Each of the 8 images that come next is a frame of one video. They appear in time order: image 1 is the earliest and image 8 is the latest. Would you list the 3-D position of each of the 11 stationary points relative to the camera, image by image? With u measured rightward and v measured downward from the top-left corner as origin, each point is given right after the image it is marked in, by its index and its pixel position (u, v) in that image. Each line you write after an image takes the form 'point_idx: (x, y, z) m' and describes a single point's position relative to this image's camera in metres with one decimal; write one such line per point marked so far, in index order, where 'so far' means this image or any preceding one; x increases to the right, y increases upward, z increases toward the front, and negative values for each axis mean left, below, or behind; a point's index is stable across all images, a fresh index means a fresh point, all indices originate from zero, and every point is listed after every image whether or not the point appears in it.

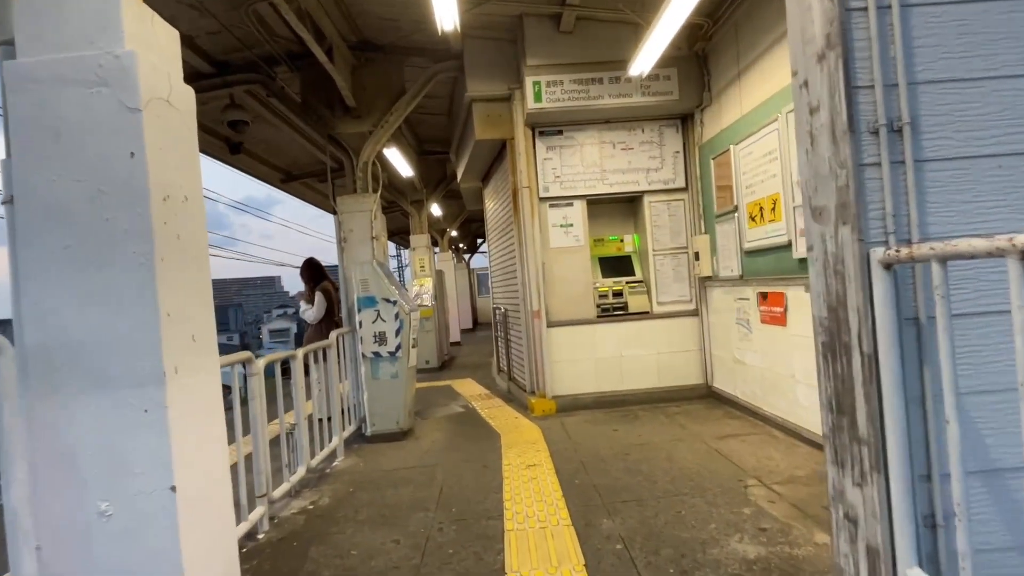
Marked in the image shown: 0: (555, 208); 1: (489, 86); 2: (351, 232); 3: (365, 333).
0: (+0.5, +0.9, +5.3) m
1: (-0.2, +2.2, +5.3) m
2: (-1.7, +0.6, +5.1) m
3: (-1.4, -0.4, +4.6) m
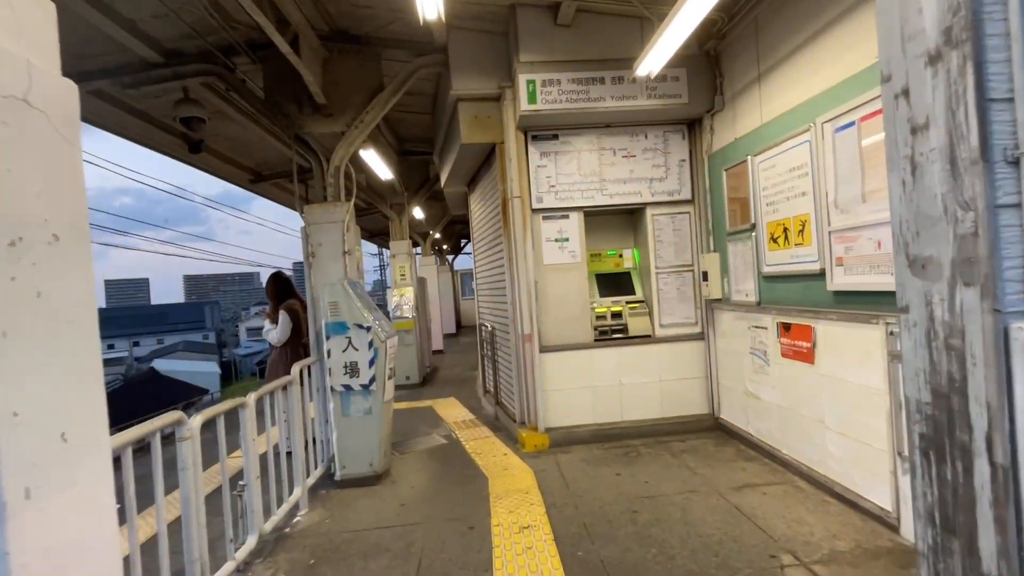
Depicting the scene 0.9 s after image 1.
0: (+0.4, +0.7, +4.8) m
1: (-0.3, +2.0, +4.7) m
2: (-1.8, +0.4, +4.6) m
3: (-1.5, -0.6, +4.1) m
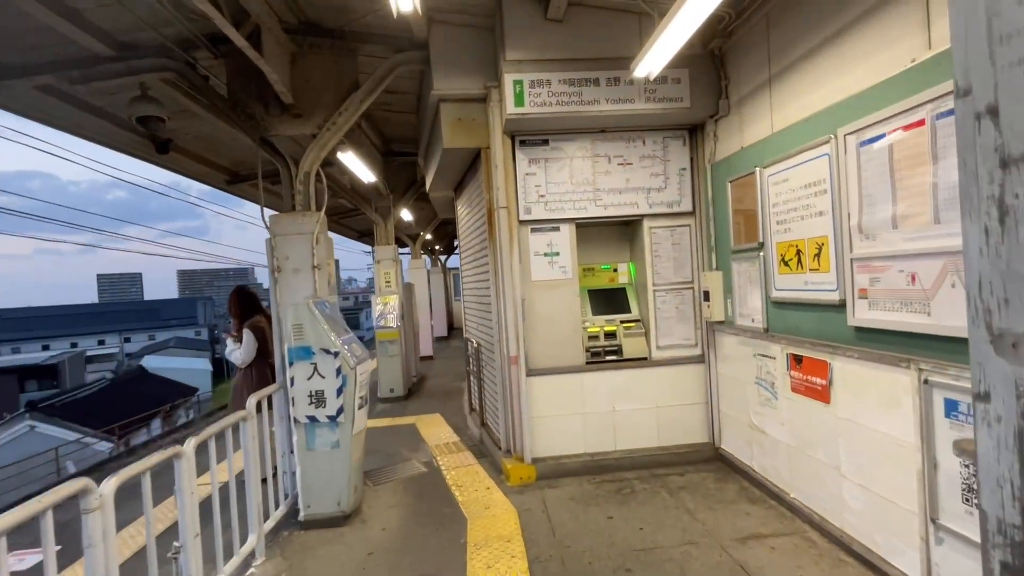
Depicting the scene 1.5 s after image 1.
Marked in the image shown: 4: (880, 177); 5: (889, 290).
0: (+0.2, +0.5, +4.4) m
1: (-0.5, +1.8, +4.3) m
2: (-2.0, +0.2, +4.2) m
3: (-1.7, -0.8, +3.7) m
4: (+1.9, +0.6, +2.5) m
5: (+1.9, 0.0, +2.4) m
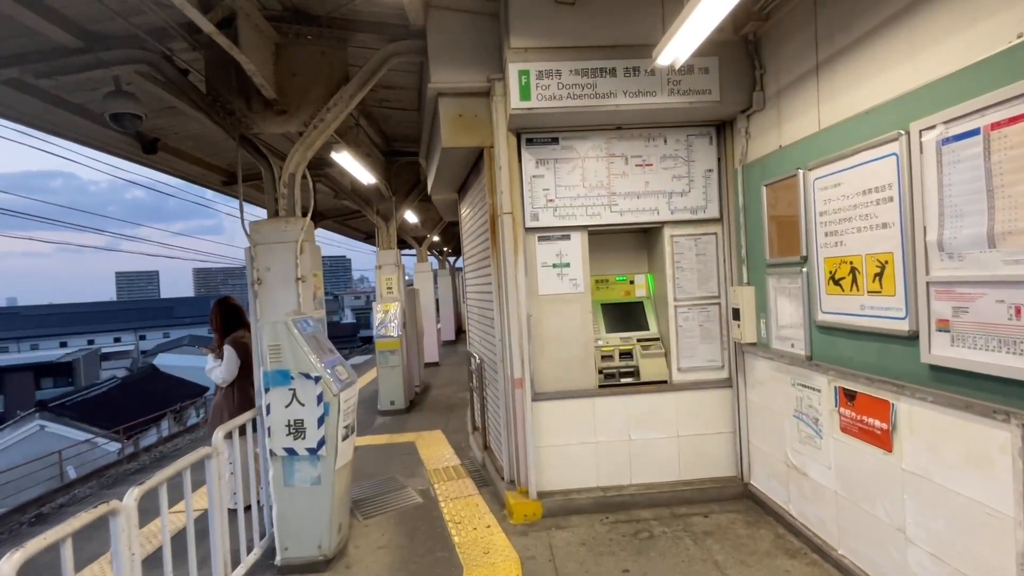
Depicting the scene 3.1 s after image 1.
0: (+0.3, +0.4, +3.9) m
1: (-0.4, +1.7, +3.9) m
2: (-1.9, +0.1, +3.8) m
3: (-1.6, -0.9, +3.3) m
4: (+1.9, +0.4, +2.0) m
5: (+1.9, -0.1, +2.0) m
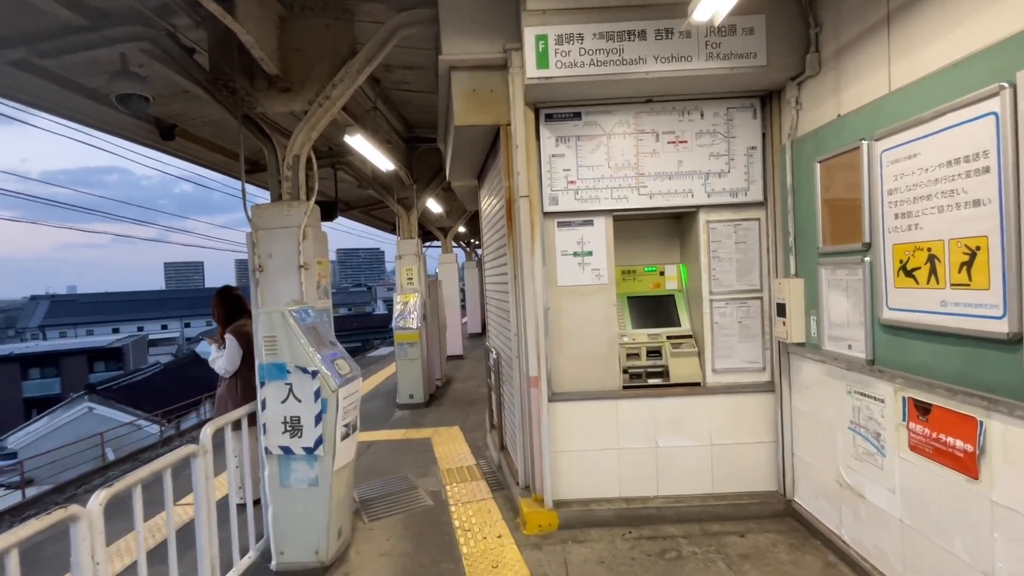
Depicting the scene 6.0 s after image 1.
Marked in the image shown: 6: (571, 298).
0: (+0.4, +0.5, +3.6) m
1: (-0.3, +1.8, +3.6) m
2: (-1.8, +0.2, +3.6) m
3: (-1.6, -0.8, +3.1) m
4: (+1.9, +0.5, +1.5) m
5: (+1.9, -0.1, +1.5) m
6: (+0.4, -0.1, +3.6) m
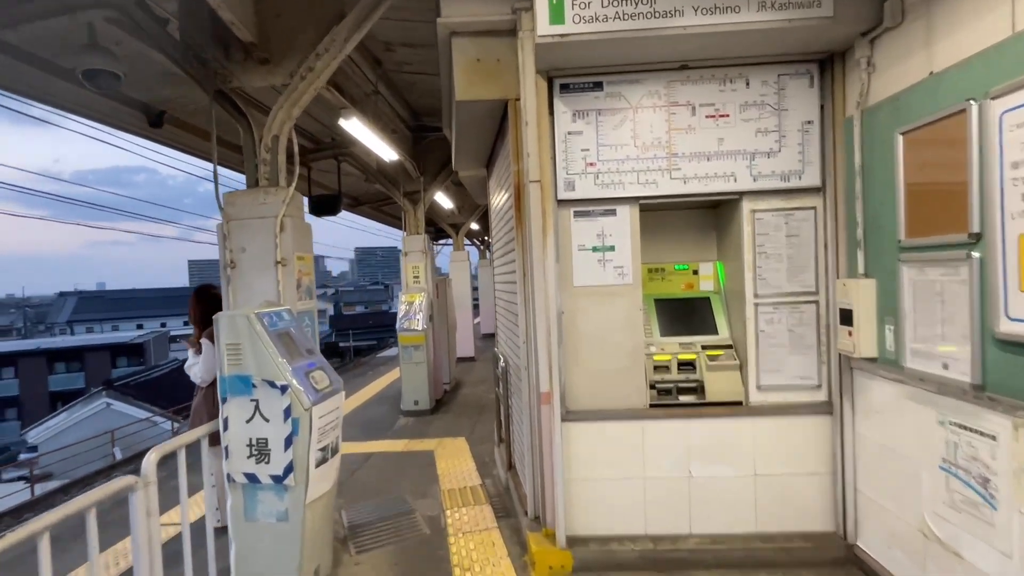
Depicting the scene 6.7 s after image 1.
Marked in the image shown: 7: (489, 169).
0: (+0.5, +0.5, +3.1) m
1: (-0.2, +1.8, +3.1) m
2: (-1.7, +0.2, +3.1) m
3: (-1.5, -0.8, +2.6) m
4: (+1.9, +0.4, +1.0) m
5: (+1.9, -0.1, +0.9) m
6: (+0.5, -0.1, +3.1) m
7: (-0.2, +1.3, +5.1) m
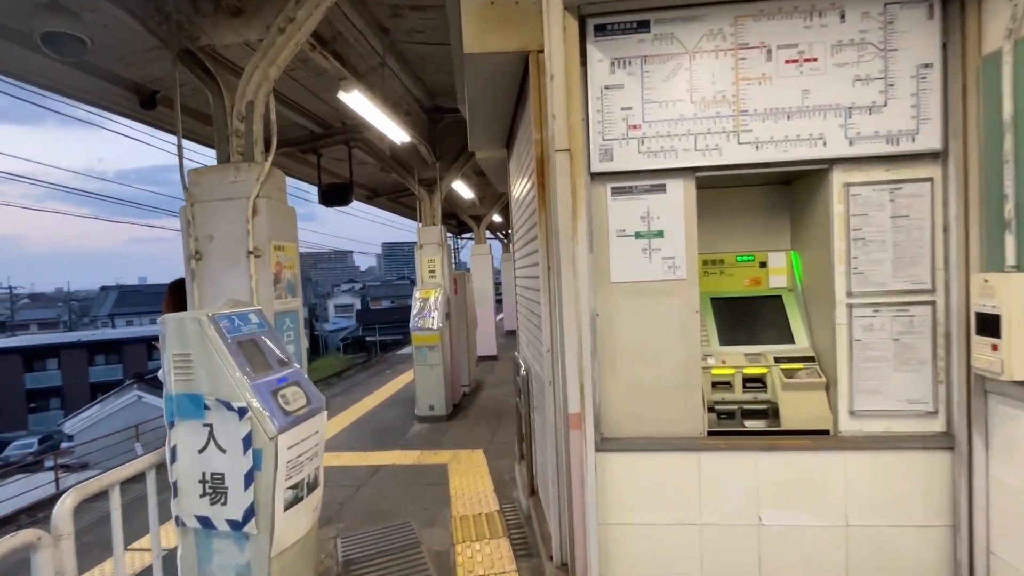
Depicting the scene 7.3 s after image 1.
0: (+0.6, +0.5, +2.4) m
1: (-0.1, +1.8, +2.4) m
2: (-1.6, +0.3, +2.6) m
3: (-1.4, -0.8, +2.1) m
4: (+1.9, +0.4, +0.2) m
5: (+1.9, -0.1, +0.2) m
6: (+0.6, -0.1, +2.5) m
7: (0.0, +1.3, +4.5) m
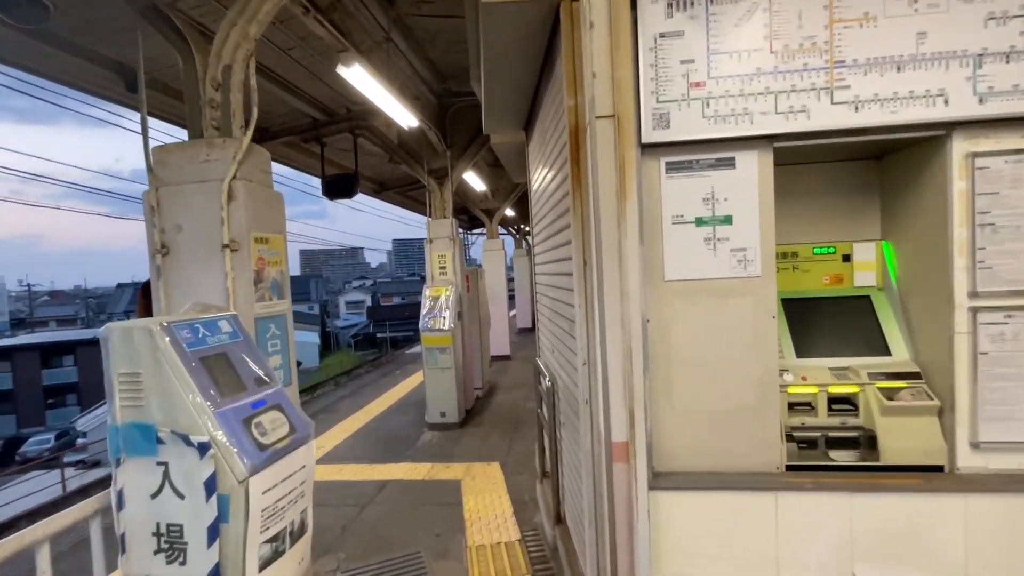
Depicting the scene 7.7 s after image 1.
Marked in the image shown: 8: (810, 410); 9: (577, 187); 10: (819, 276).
0: (+0.7, +0.5, +1.9) m
1: (0.0, +1.8, +2.0) m
2: (-1.5, +0.3, +2.2) m
3: (-1.3, -0.8, +1.7) m
4: (+1.9, +0.4, -0.3) m
5: (+2.0, -0.2, -0.3) m
6: (+0.7, -0.1, +2.0) m
7: (+0.1, +1.3, +4.0) m
8: (+1.3, -0.5, +2.1) m
9: (+0.3, +0.5, +2.2) m
10: (+1.4, +0.1, +2.2) m
